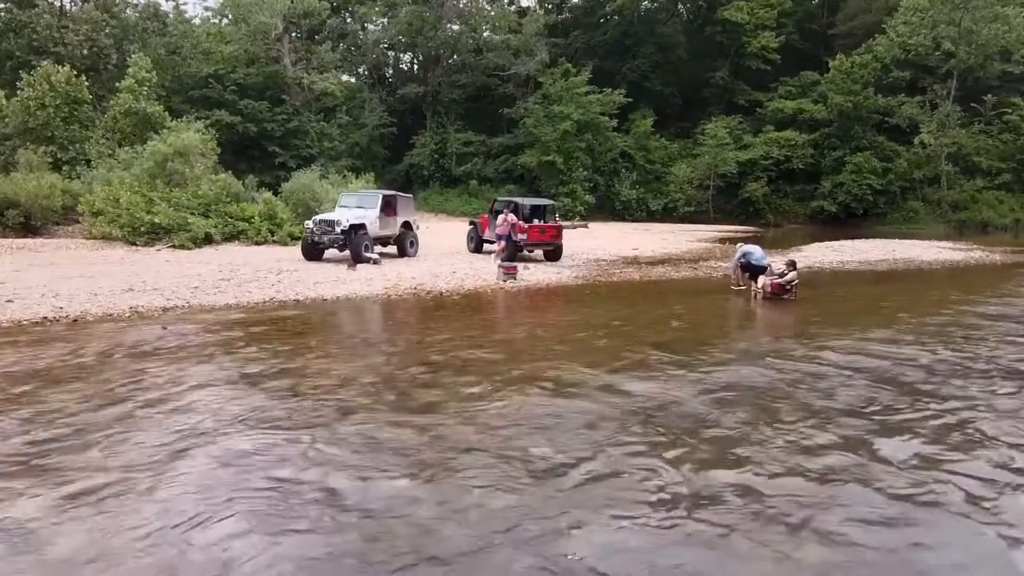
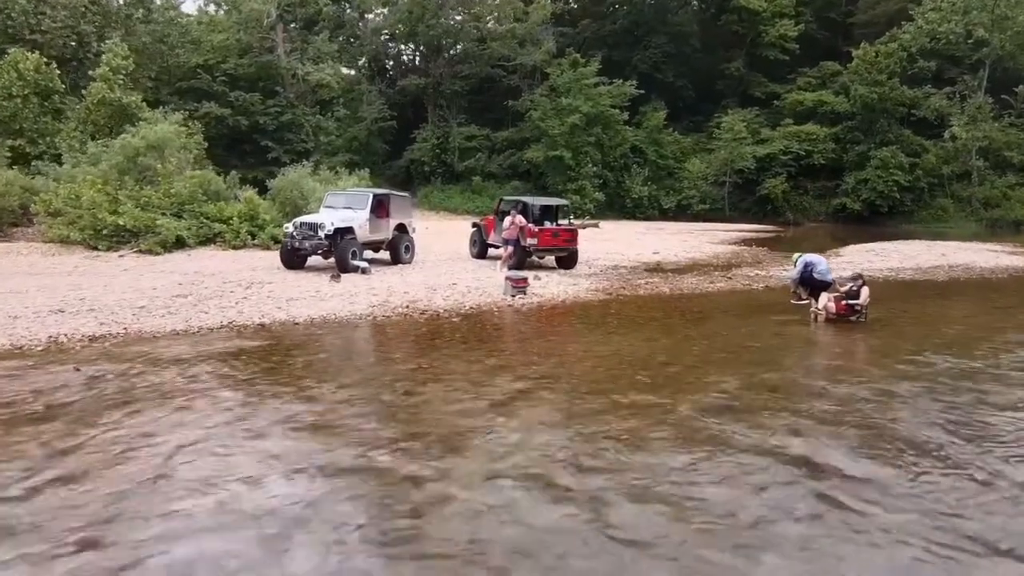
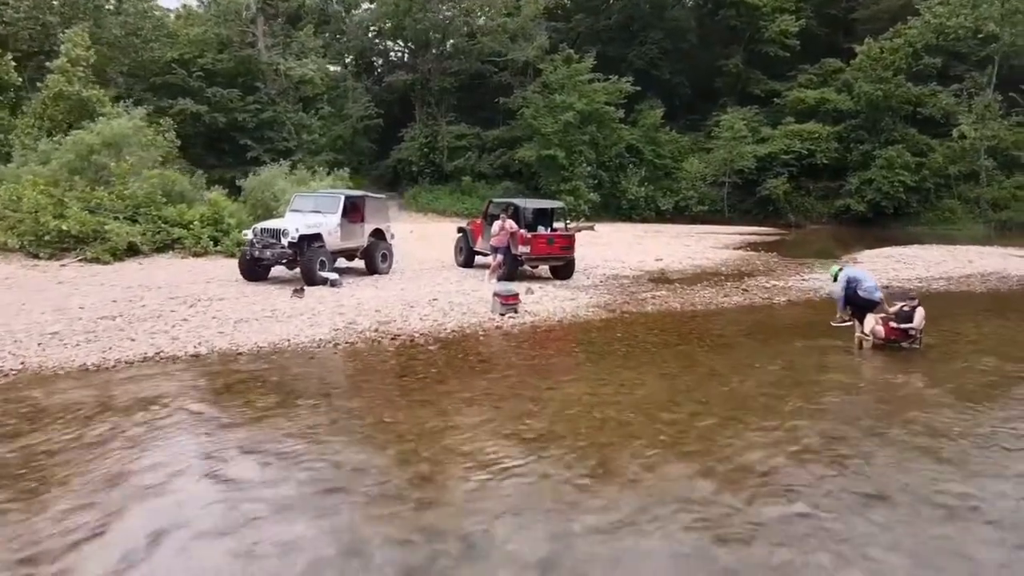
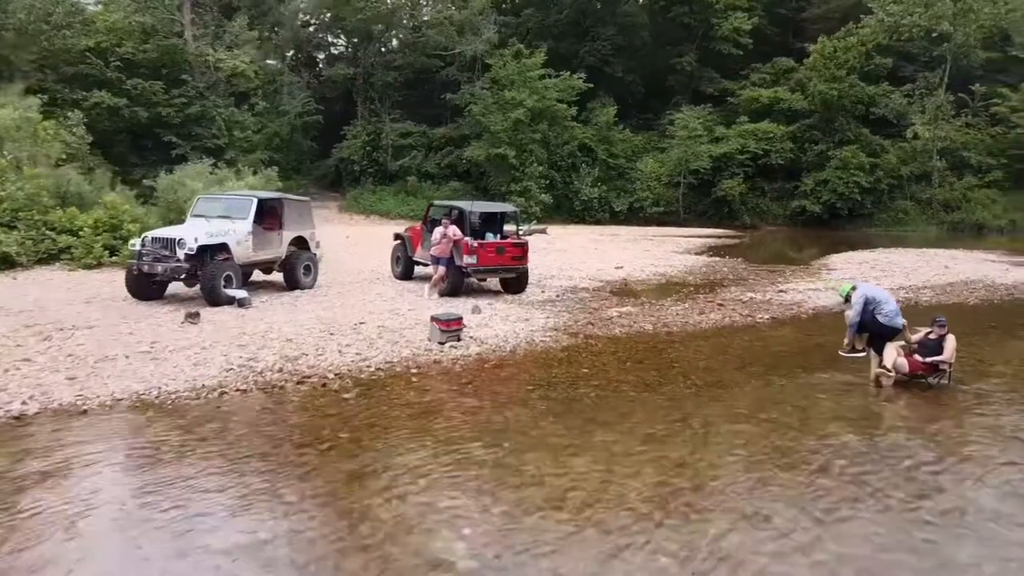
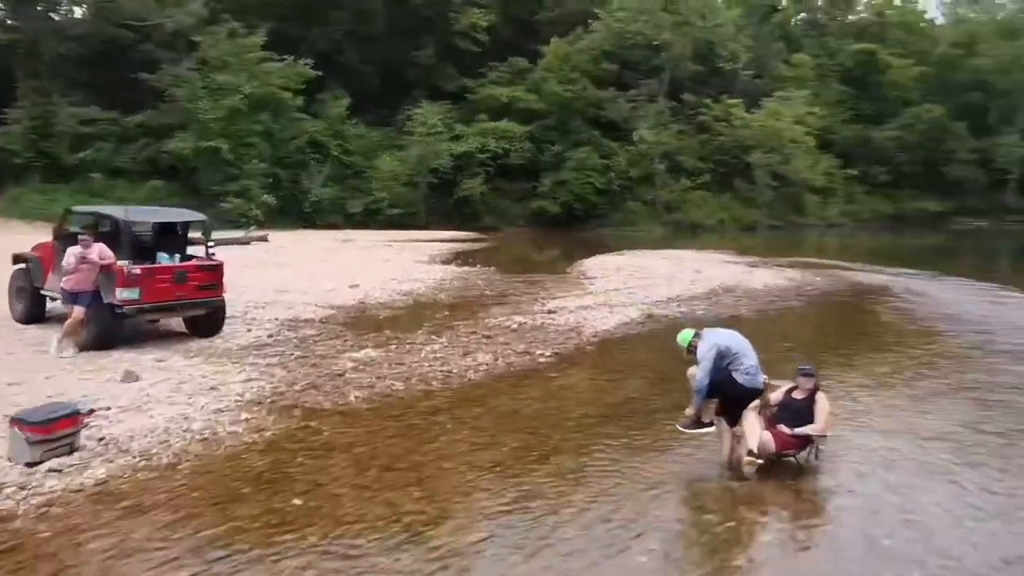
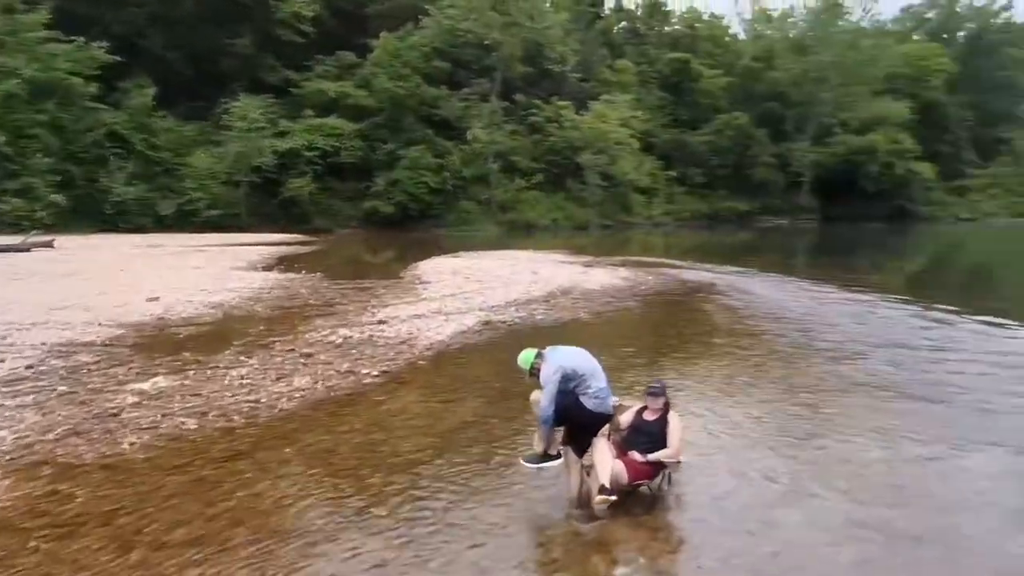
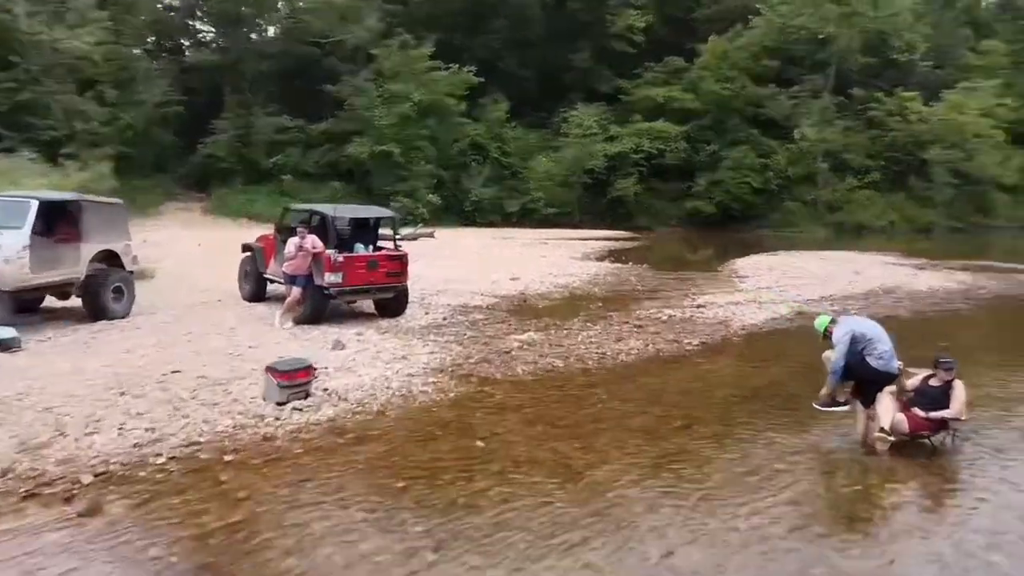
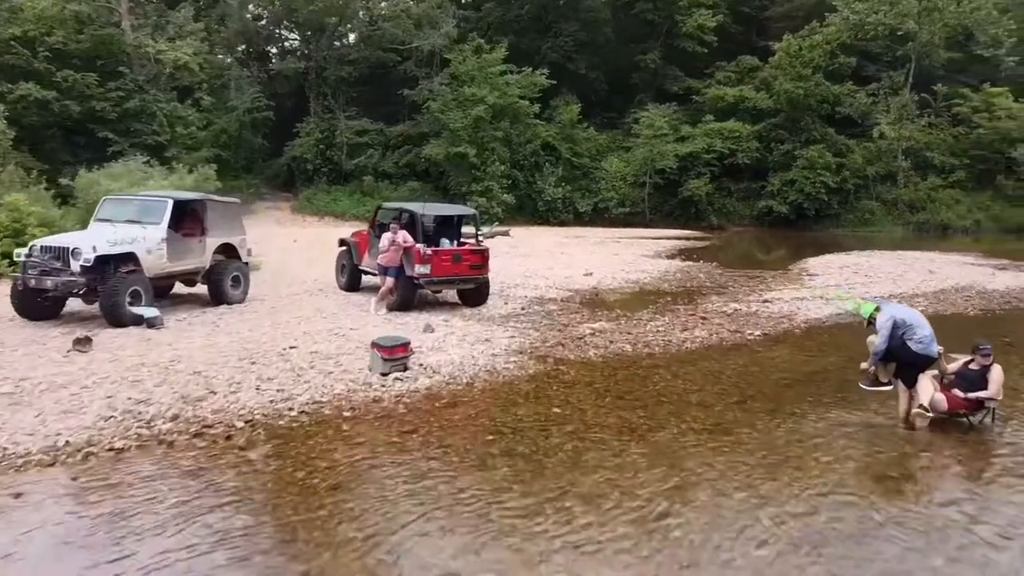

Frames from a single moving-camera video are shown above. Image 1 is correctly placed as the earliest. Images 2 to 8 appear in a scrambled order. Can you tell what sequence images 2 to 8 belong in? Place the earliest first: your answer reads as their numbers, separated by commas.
2, 3, 4, 8, 7, 5, 6
